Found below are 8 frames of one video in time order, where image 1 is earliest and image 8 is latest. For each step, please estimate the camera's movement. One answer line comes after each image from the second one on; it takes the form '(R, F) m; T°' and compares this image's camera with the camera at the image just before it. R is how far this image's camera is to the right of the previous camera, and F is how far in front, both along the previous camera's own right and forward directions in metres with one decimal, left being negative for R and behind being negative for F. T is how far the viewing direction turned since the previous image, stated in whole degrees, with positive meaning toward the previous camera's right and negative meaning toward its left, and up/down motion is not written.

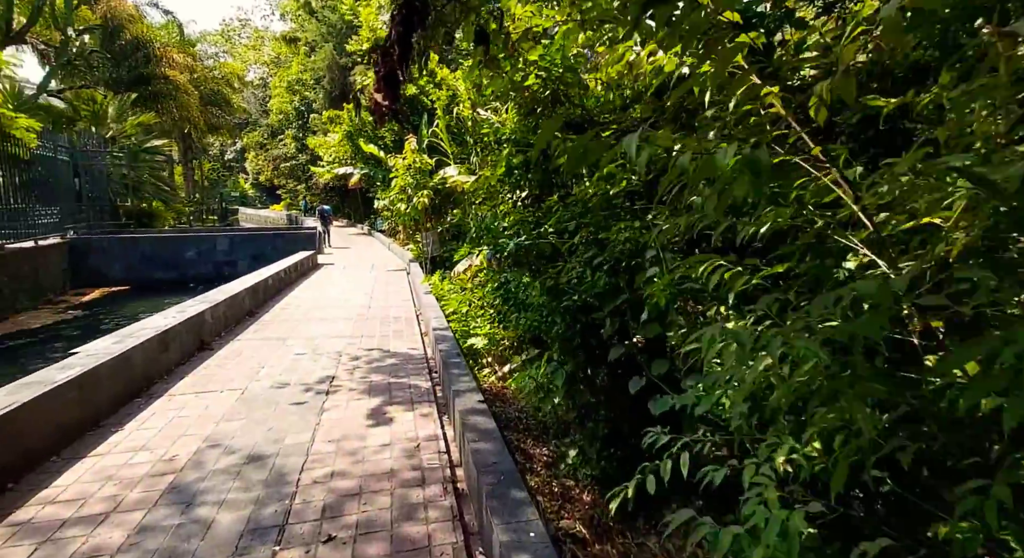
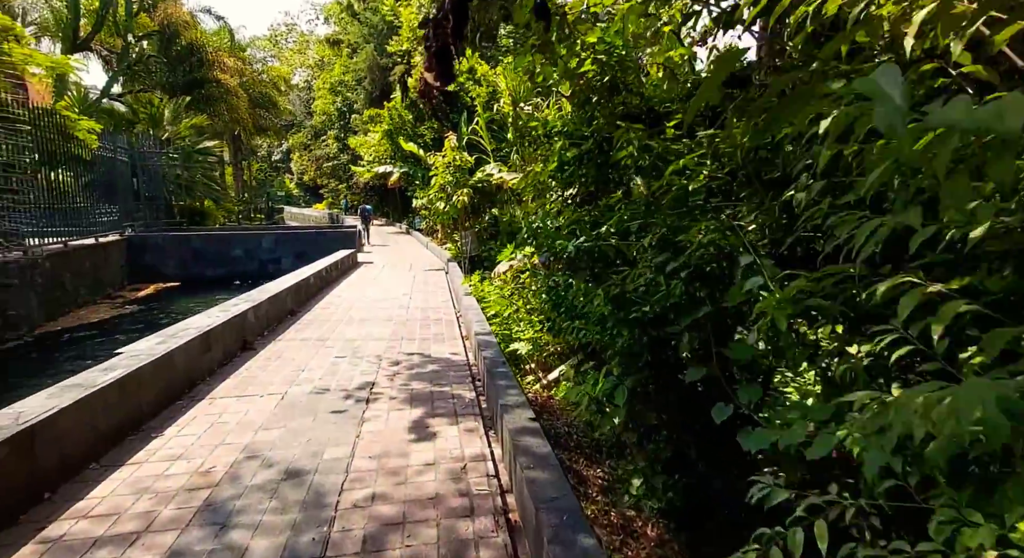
(-0.1, +0.2) m; -4°
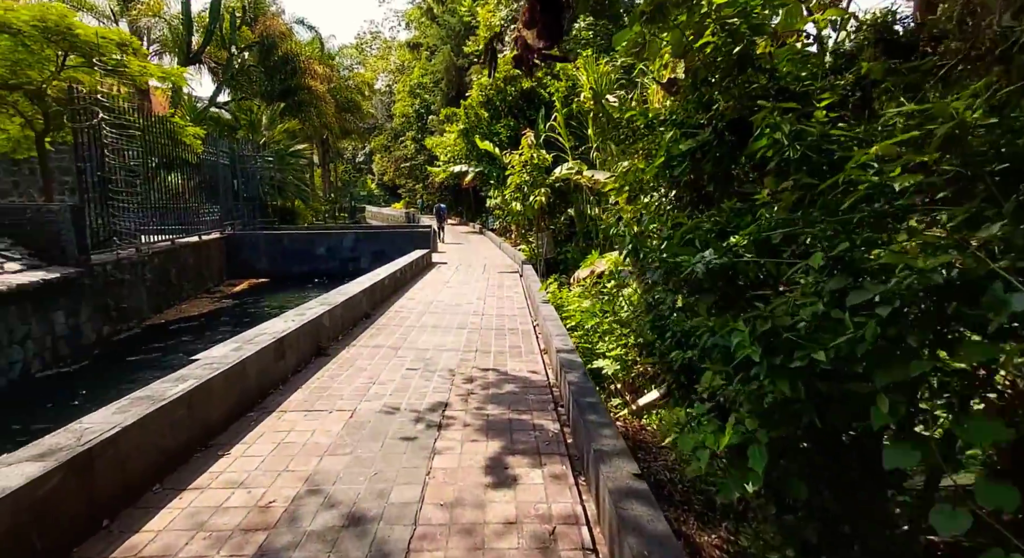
(-0.1, +0.4) m; -8°
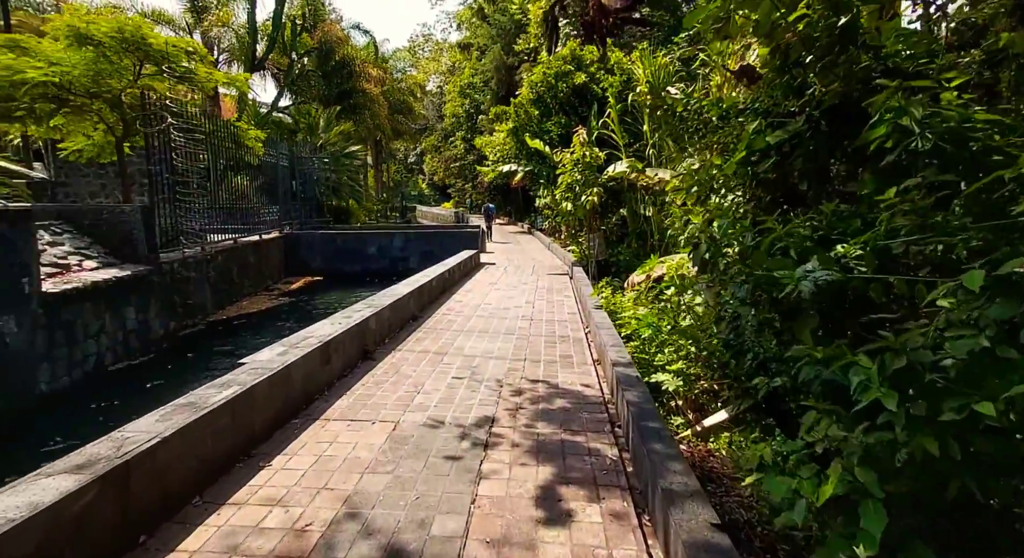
(0.0, +0.3) m; -5°
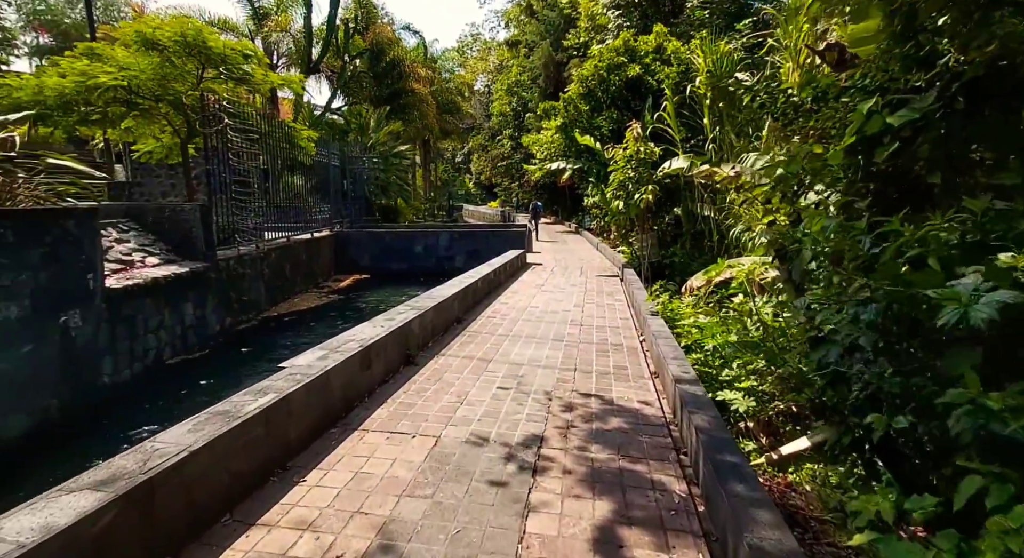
(0.0, +0.3) m; -5°
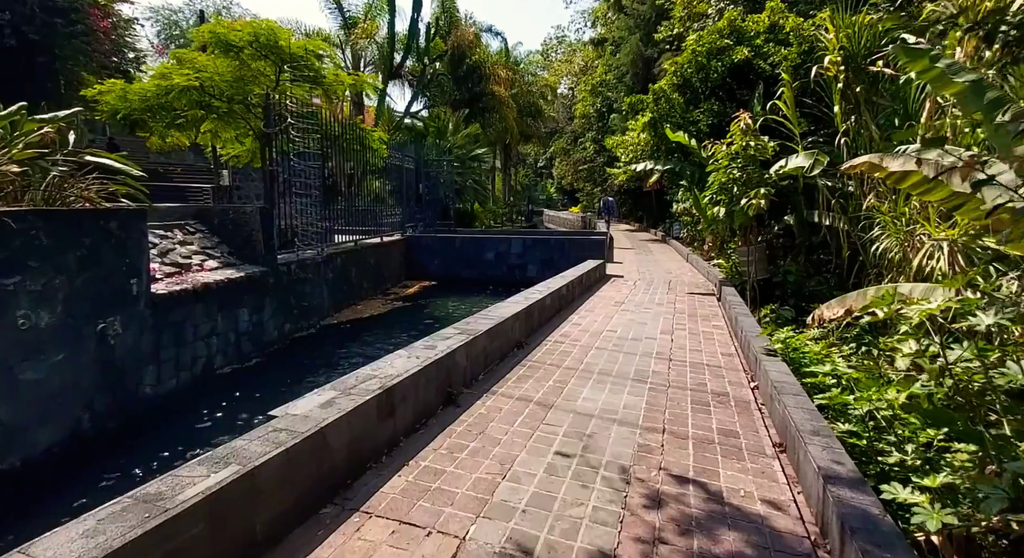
(+0.1, +1.0) m; -9°
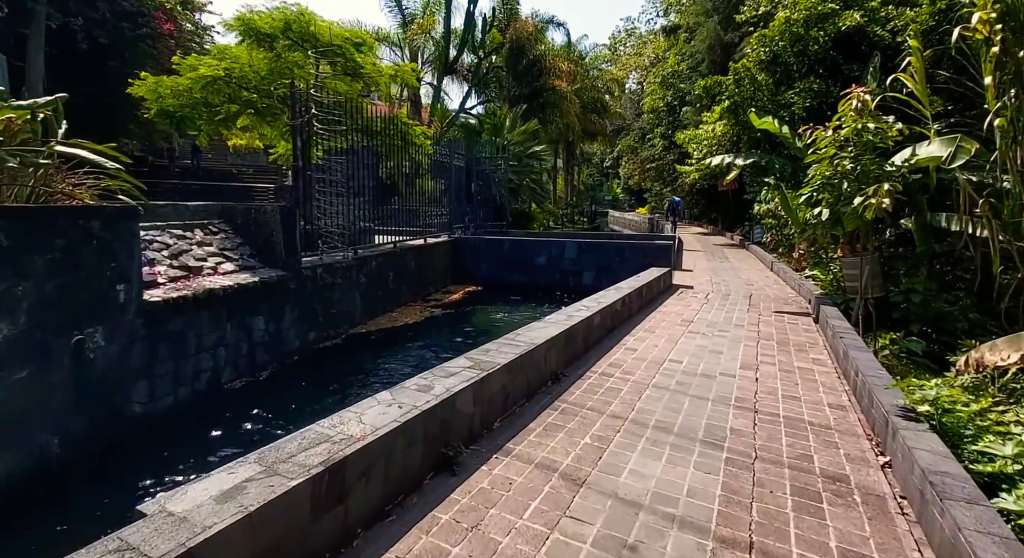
(+0.2, +1.1) m; -7°
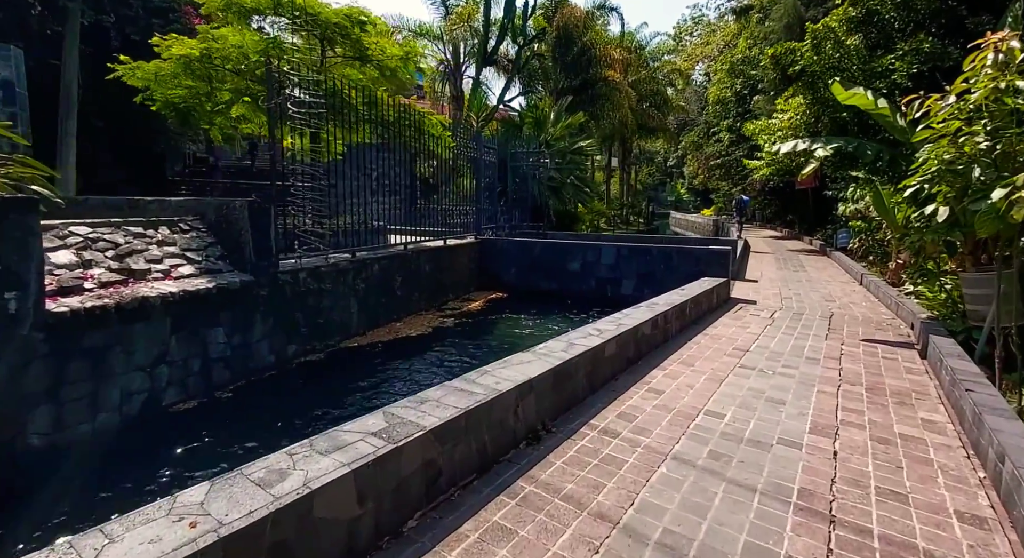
(+0.6, +1.2) m; -7°
